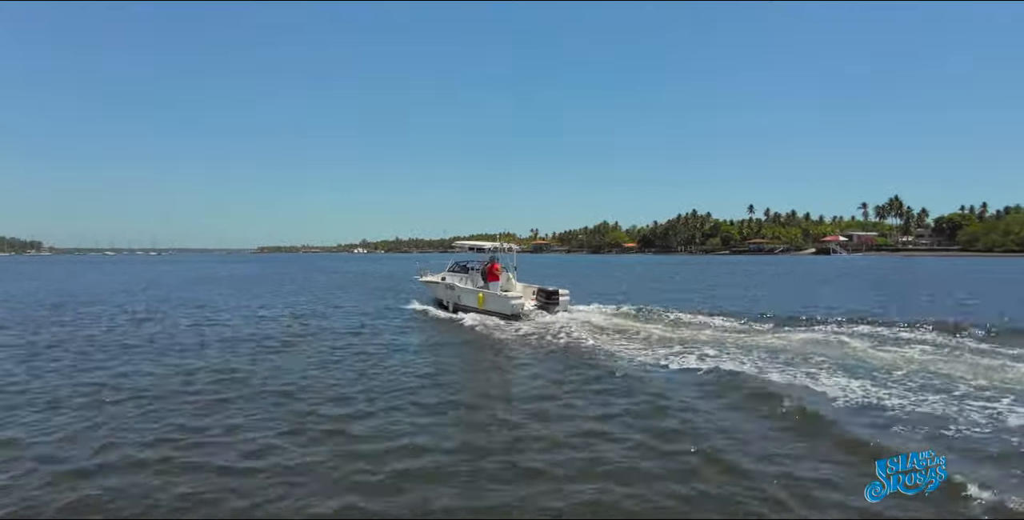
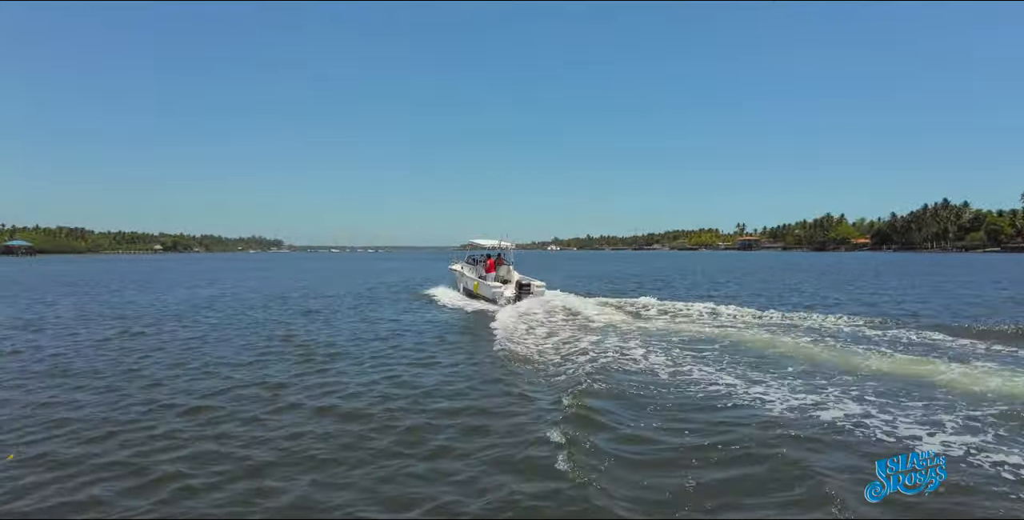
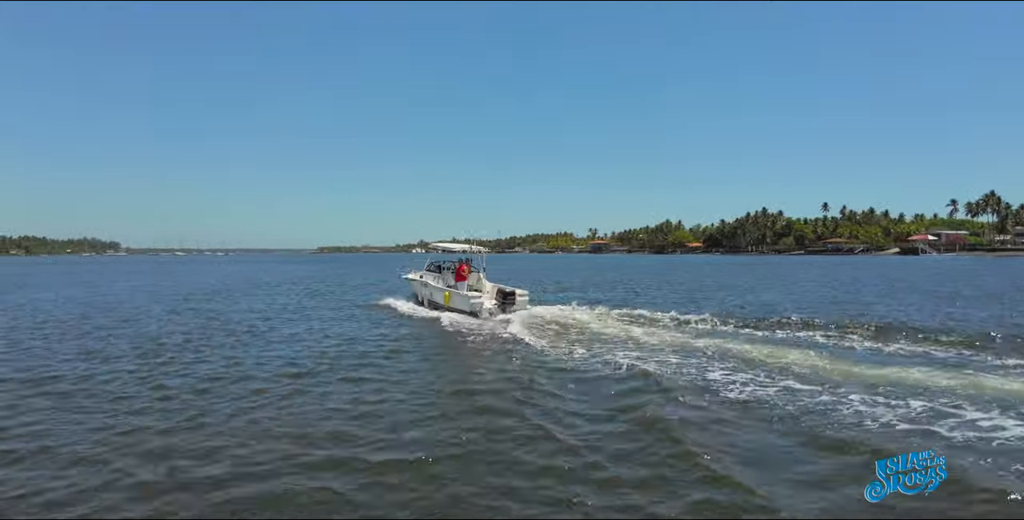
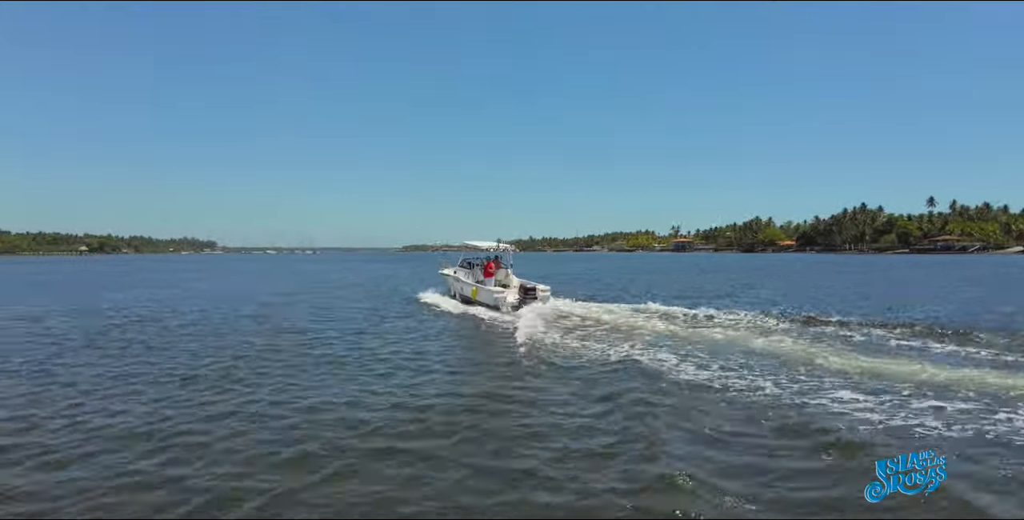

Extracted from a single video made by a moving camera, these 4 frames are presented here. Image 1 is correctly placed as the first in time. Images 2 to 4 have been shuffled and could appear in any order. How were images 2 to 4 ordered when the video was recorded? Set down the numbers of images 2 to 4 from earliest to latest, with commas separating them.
3, 4, 2
